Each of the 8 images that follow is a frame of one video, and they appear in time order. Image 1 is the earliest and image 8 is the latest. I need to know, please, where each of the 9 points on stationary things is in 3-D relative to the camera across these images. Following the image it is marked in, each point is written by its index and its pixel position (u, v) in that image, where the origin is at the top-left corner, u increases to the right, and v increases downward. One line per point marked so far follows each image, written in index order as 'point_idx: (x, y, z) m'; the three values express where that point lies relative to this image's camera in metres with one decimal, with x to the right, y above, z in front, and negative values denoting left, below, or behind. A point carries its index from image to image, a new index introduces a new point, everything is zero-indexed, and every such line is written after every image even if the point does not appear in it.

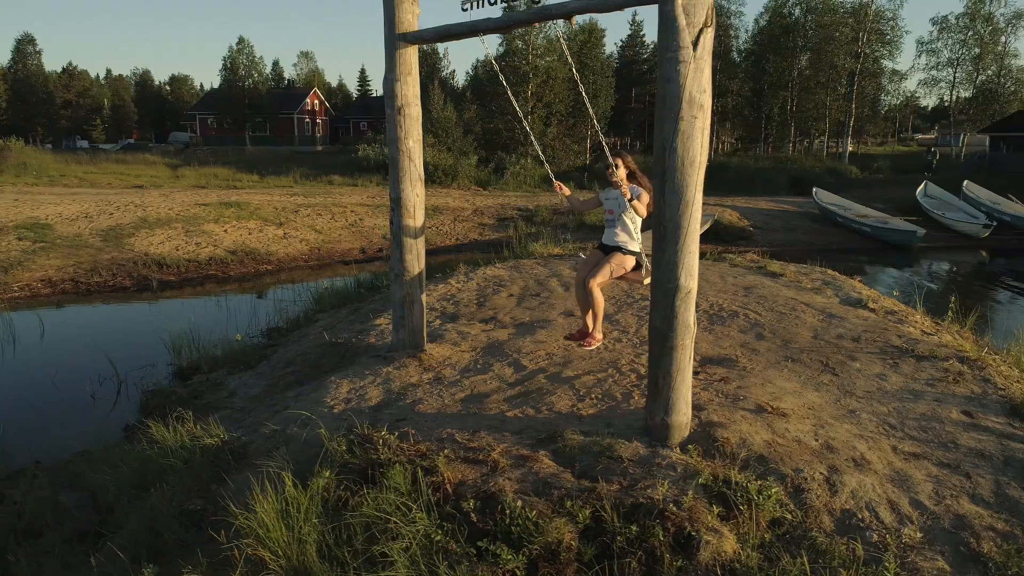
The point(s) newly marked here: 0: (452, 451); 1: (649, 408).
0: (-0.3, -0.8, +3.8) m
1: (+0.7, -0.6, +3.9) m
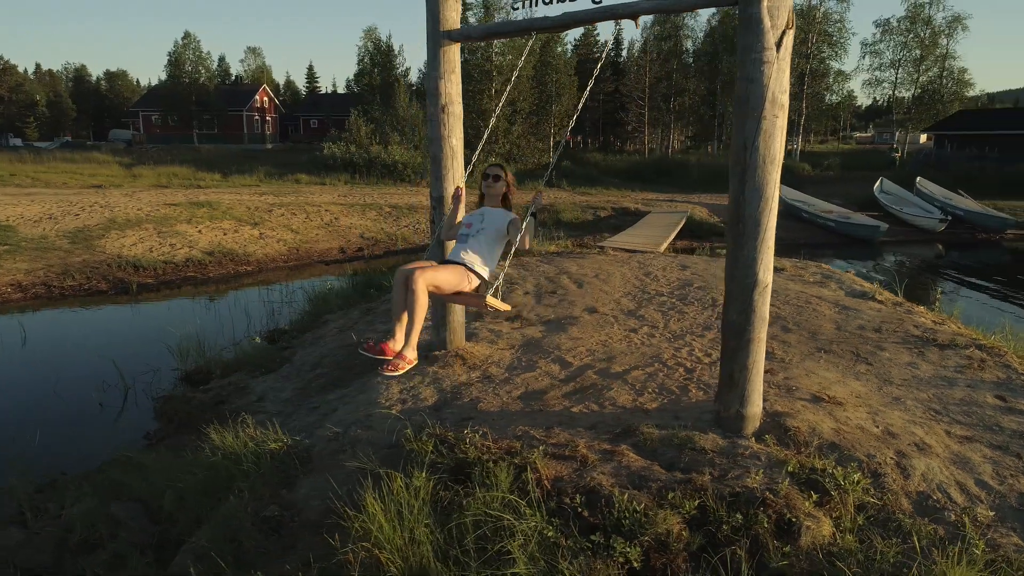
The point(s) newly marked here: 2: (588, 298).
0: (+0.1, -0.8, +3.8) m
1: (+1.2, -0.6, +4.0) m
2: (+0.8, -0.1, +7.2) m
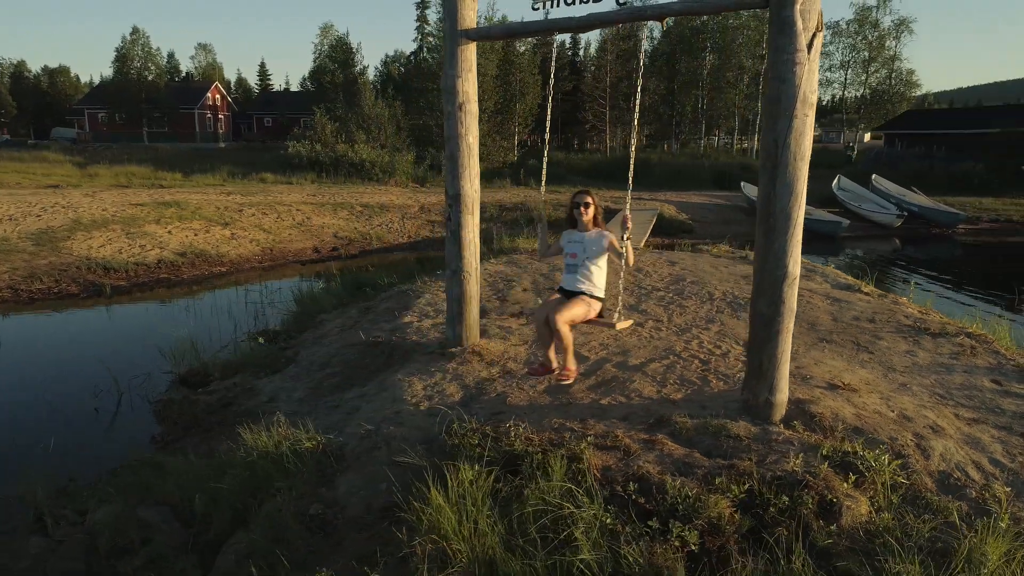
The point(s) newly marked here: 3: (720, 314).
0: (+0.4, -0.8, +3.9) m
1: (+1.4, -0.6, +4.1) m
2: (+0.8, -0.1, +7.3) m
3: (+1.9, -0.2, +6.5) m
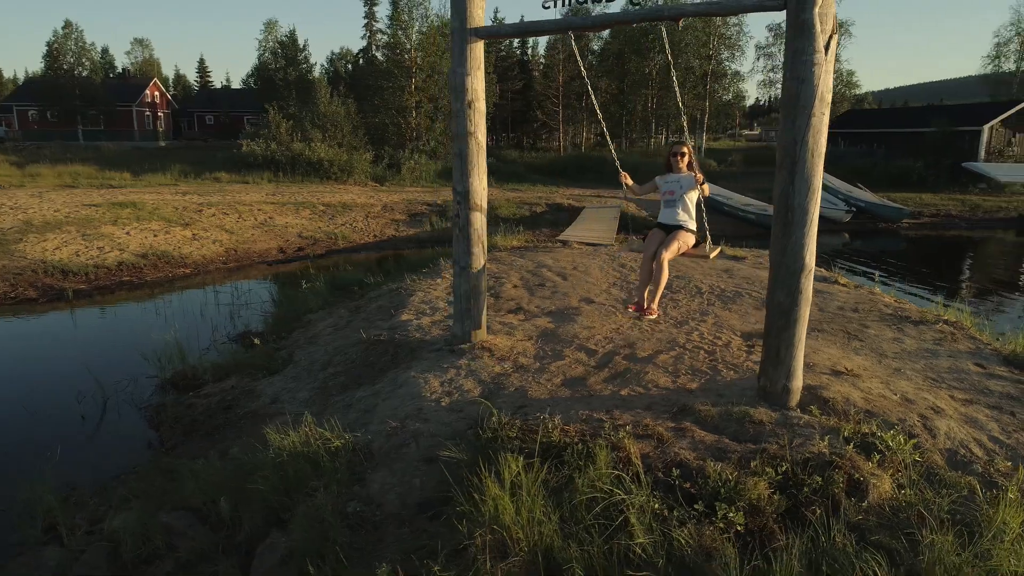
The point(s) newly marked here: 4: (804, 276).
0: (+0.6, -0.8, +4.0) m
1: (+1.5, -0.5, +4.3) m
2: (+0.7, 0.0, +7.4) m
3: (+1.9, -0.2, +6.7) m
4: (+1.7, +0.1, +4.1) m
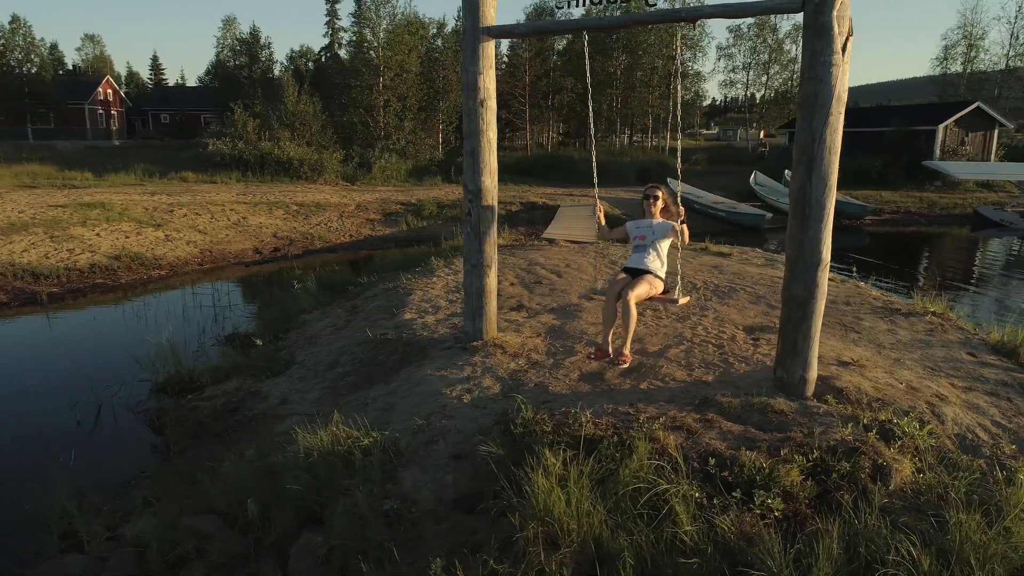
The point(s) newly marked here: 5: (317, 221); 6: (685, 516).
0: (+0.7, -0.7, +4.1) m
1: (+1.7, -0.5, +4.5) m
2: (+0.7, 0.0, +7.5) m
3: (+1.9, -0.1, +6.8) m
4: (+1.8, +0.1, +4.3) m
5: (-4.5, +1.5, +16.5) m
6: (+0.8, -1.0, +3.3) m
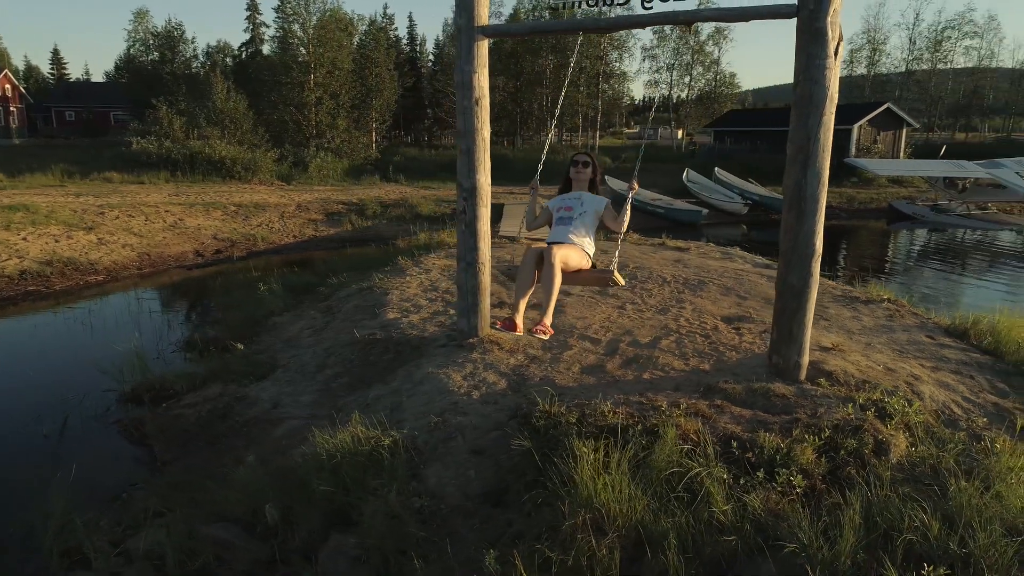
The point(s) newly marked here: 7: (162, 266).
0: (+0.9, -0.7, +4.2) m
1: (+1.8, -0.4, +4.7) m
2: (+0.4, +0.1, +7.6) m
3: (+1.7, -0.1, +7.1) m
4: (+1.9, +0.2, +4.5) m
5: (-5.7, +1.5, +16.1) m
6: (+1.0, -1.0, +3.5) m
7: (-6.3, +0.4, +13.0) m
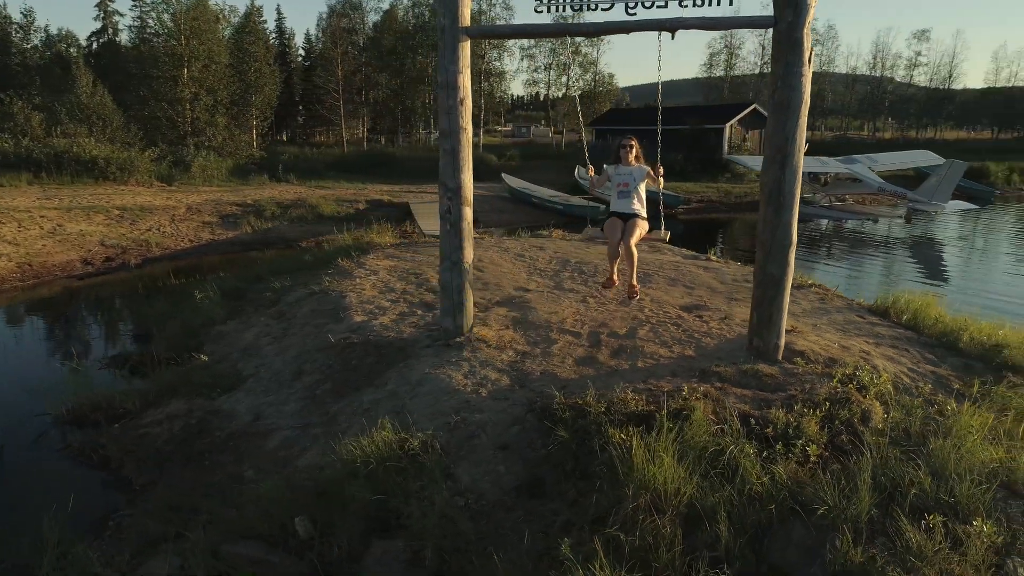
0: (+1.0, -0.7, +4.5) m
1: (+1.8, -0.3, +5.1) m
2: (-0.1, +0.1, +7.8) m
3: (+1.3, 0.0, +7.5) m
4: (+1.9, +0.3, +5.0) m
5: (-7.6, +1.3, +15.0) m
6: (+1.3, -1.0, +3.8) m
7: (-7.7, +0.2, +11.8) m
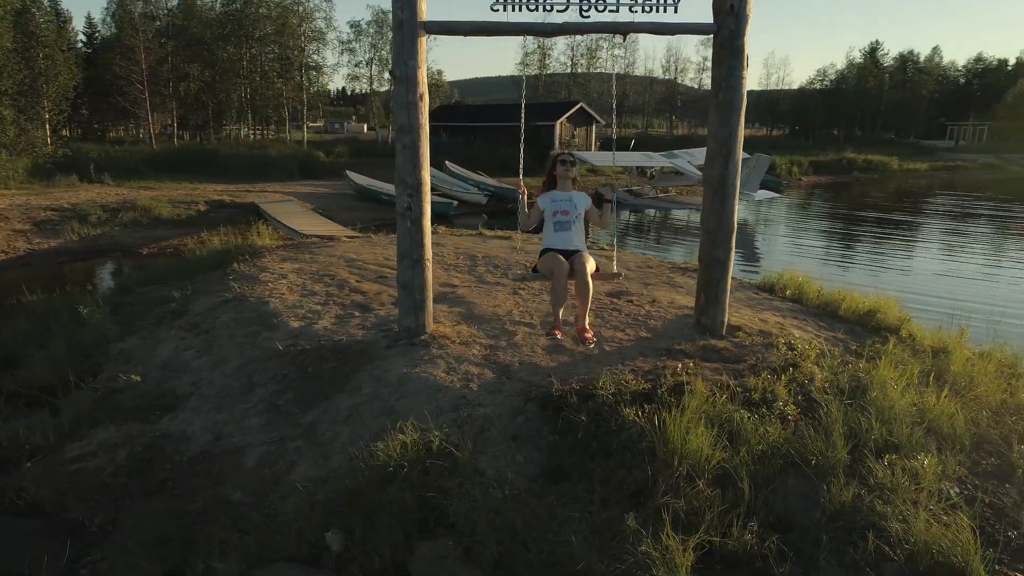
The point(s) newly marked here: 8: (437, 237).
0: (+1.0, -0.6, +4.8) m
1: (+1.6, -0.2, +5.6) m
2: (-0.9, +0.1, +7.7) m
3: (+0.5, +0.1, +7.8) m
4: (+1.7, +0.4, +5.5) m
5: (-10.1, +0.9, +12.8) m
6: (+1.4, -0.8, +4.2) m
7: (-9.3, -0.2, +9.7) m
8: (-1.1, +0.7, +10.3) m
